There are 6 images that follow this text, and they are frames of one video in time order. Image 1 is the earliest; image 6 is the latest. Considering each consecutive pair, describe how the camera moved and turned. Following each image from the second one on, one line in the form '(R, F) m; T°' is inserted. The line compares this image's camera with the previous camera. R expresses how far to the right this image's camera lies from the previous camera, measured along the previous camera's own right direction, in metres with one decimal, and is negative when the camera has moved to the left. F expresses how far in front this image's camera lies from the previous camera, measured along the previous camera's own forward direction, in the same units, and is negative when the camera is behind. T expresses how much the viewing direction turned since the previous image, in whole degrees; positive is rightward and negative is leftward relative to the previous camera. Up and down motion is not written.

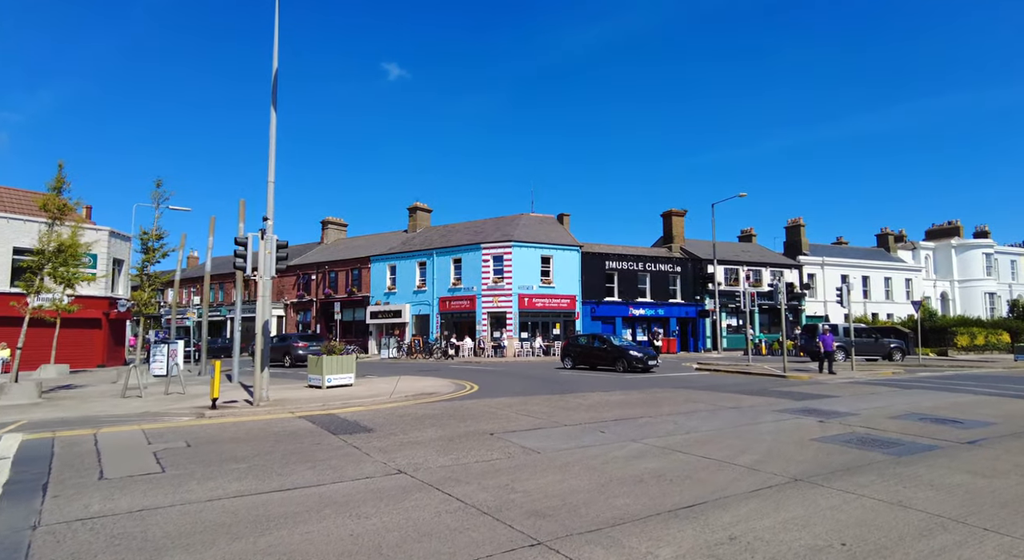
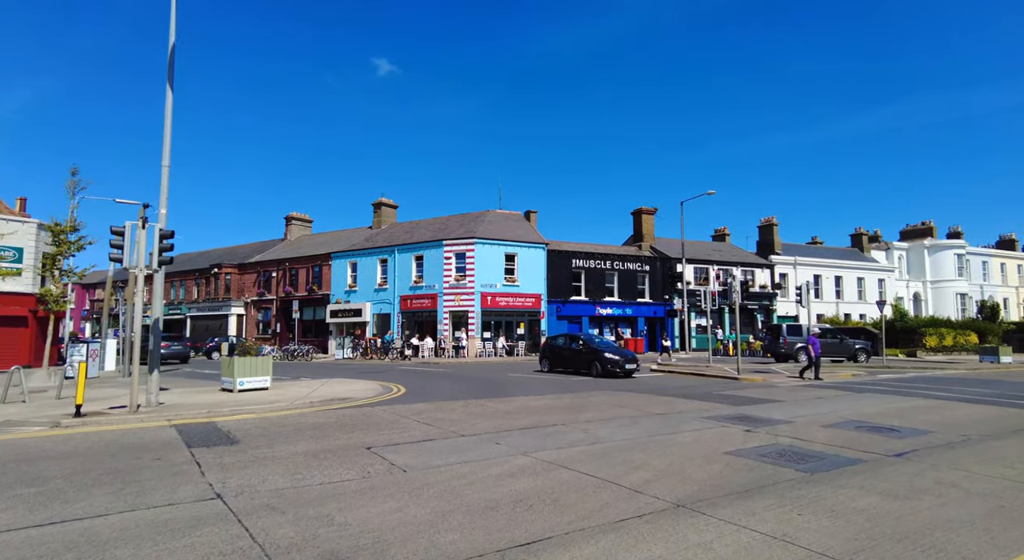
(+1.4, +1.0) m; +1°
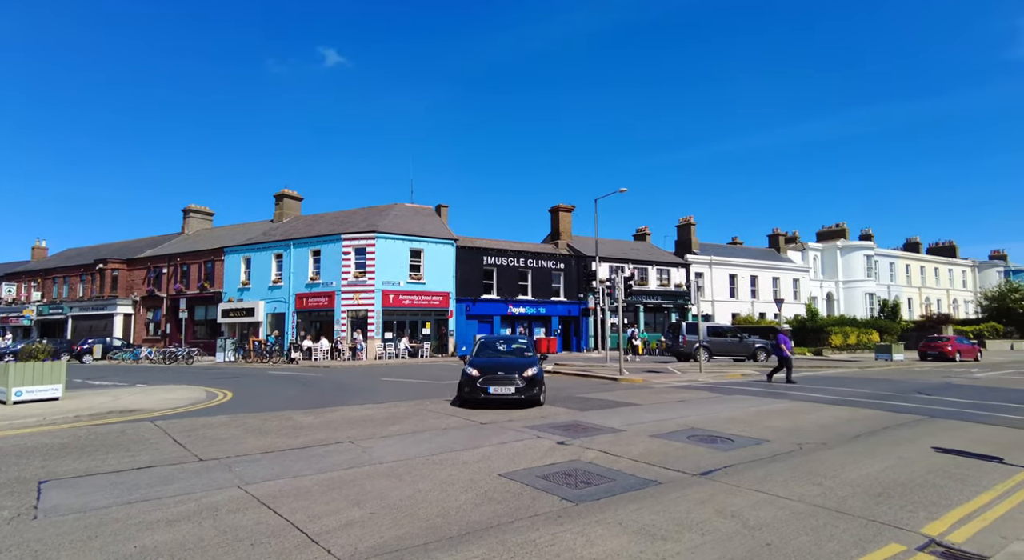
(+2.3, +1.4) m; +5°
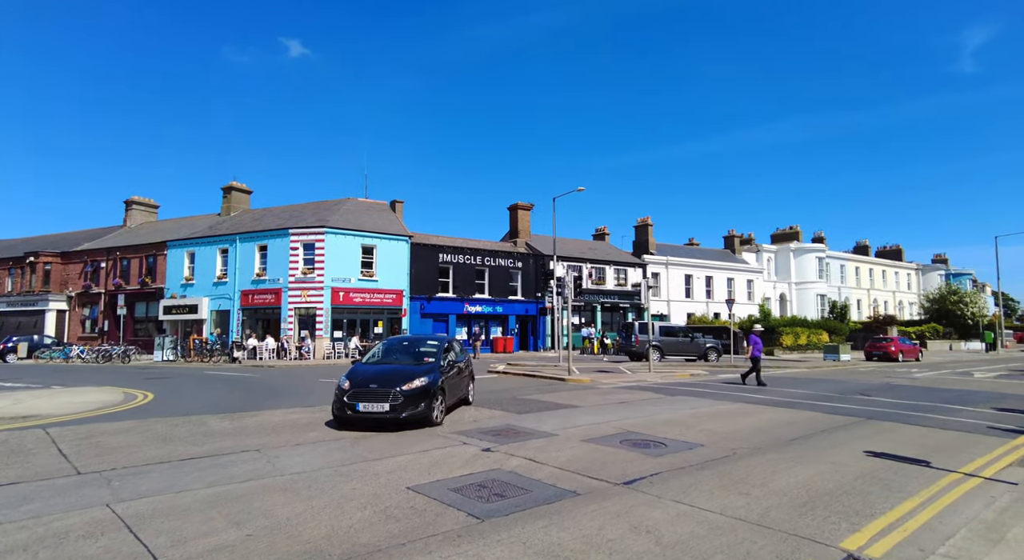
(+0.5, +0.5) m; +3°
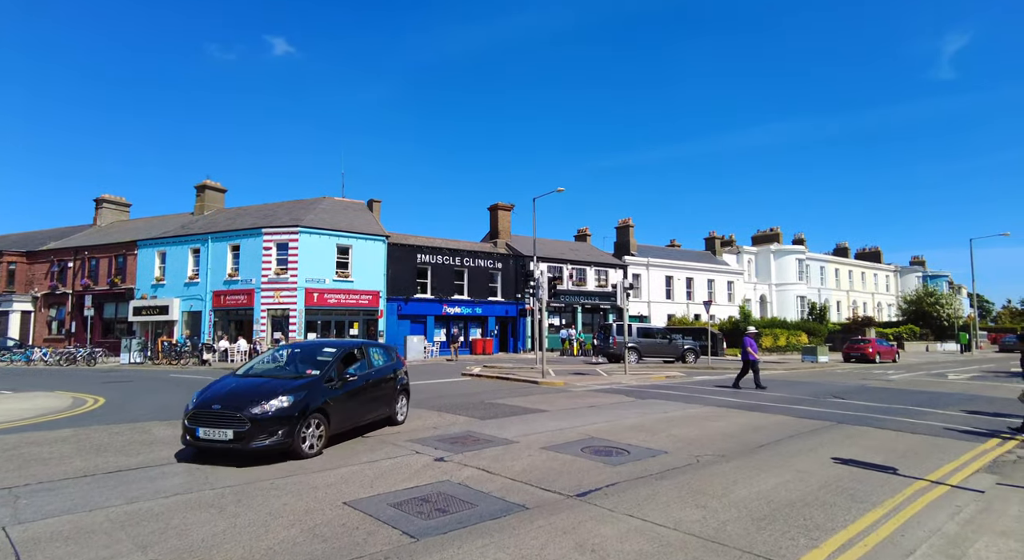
(+0.4, +0.4) m; +1°
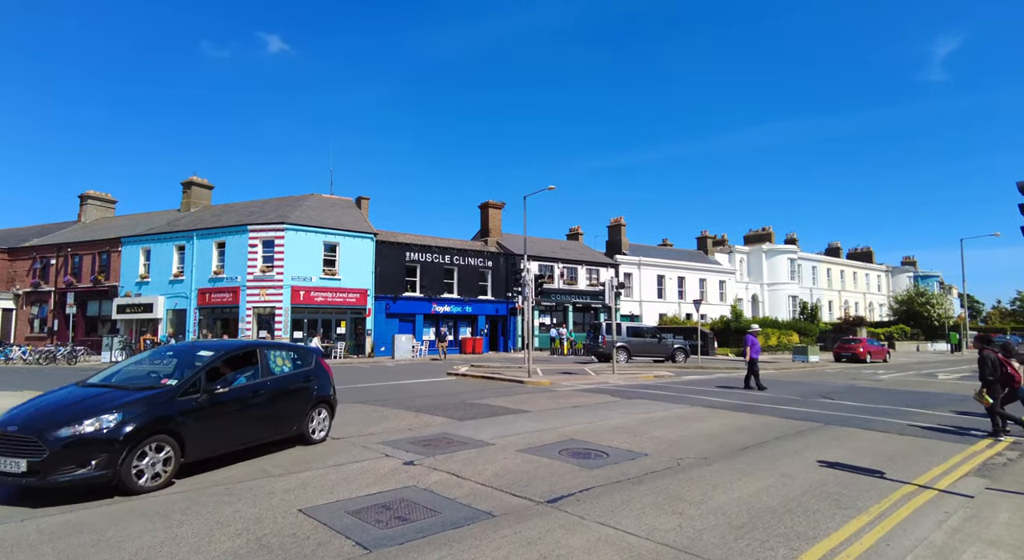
(+0.3, +0.3) m; +1°
